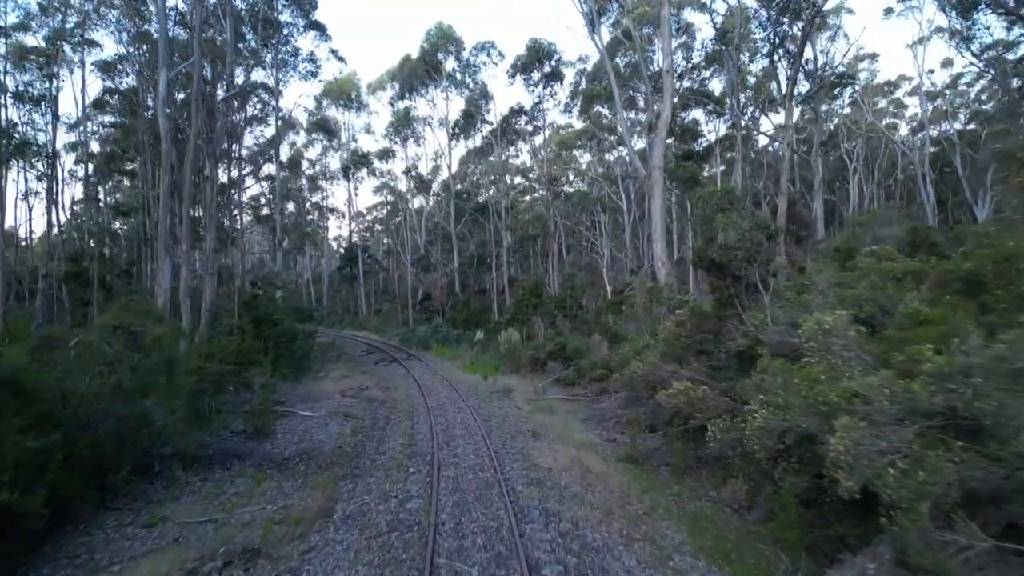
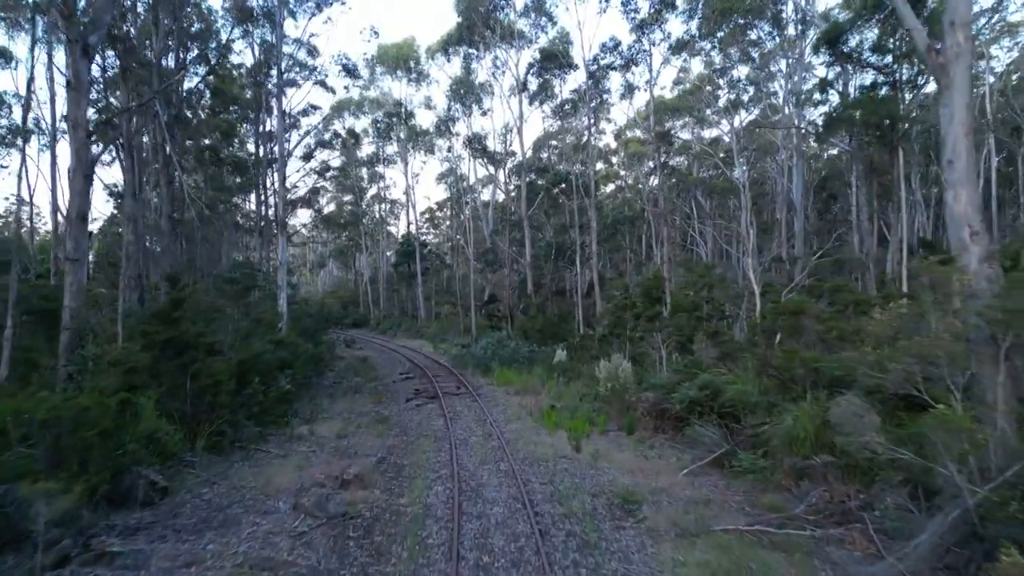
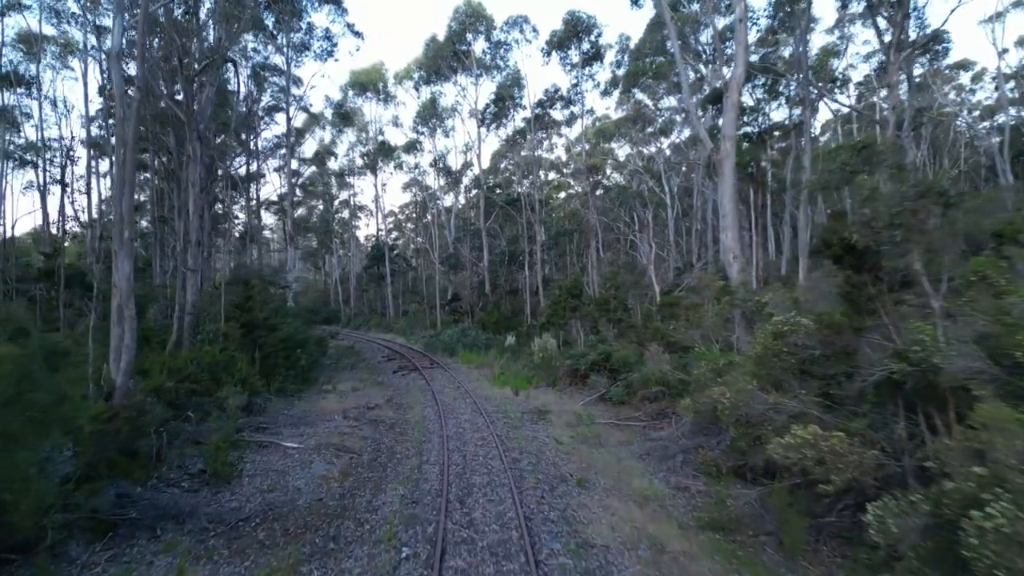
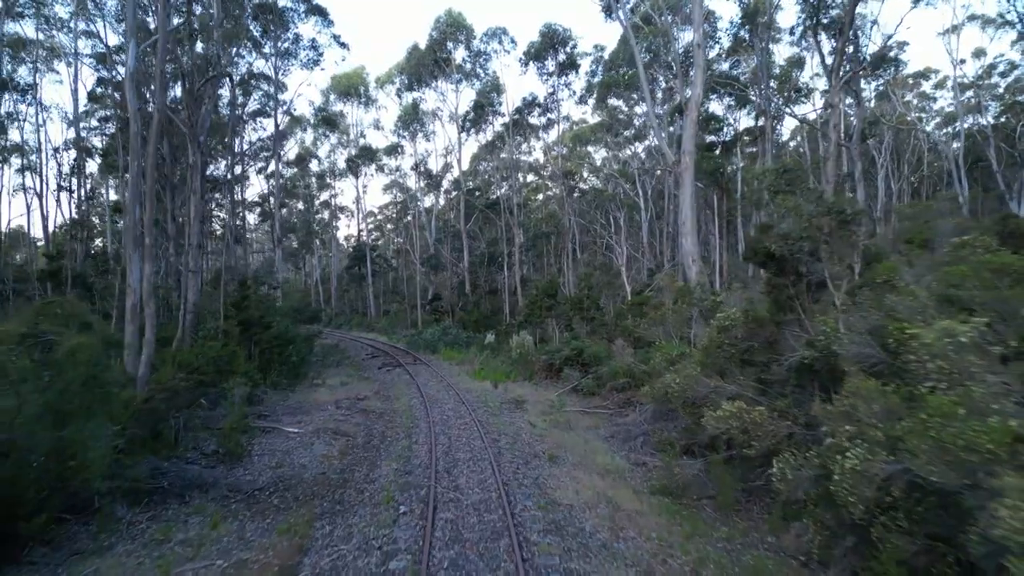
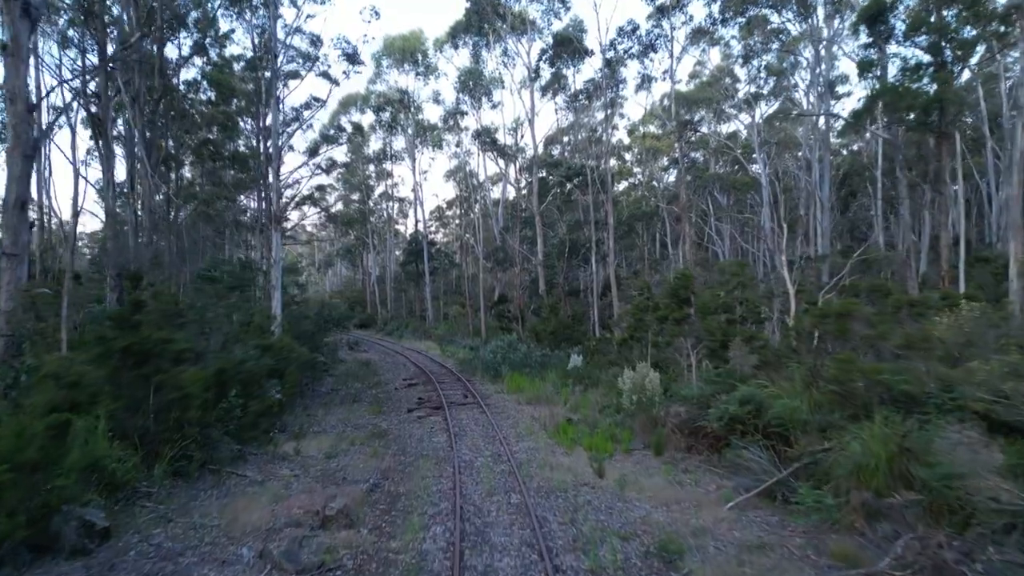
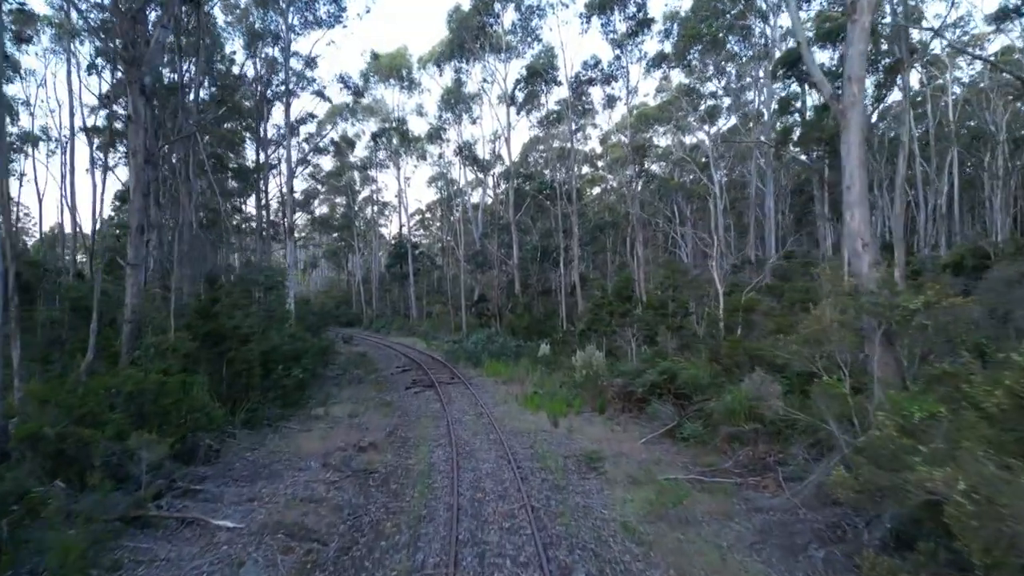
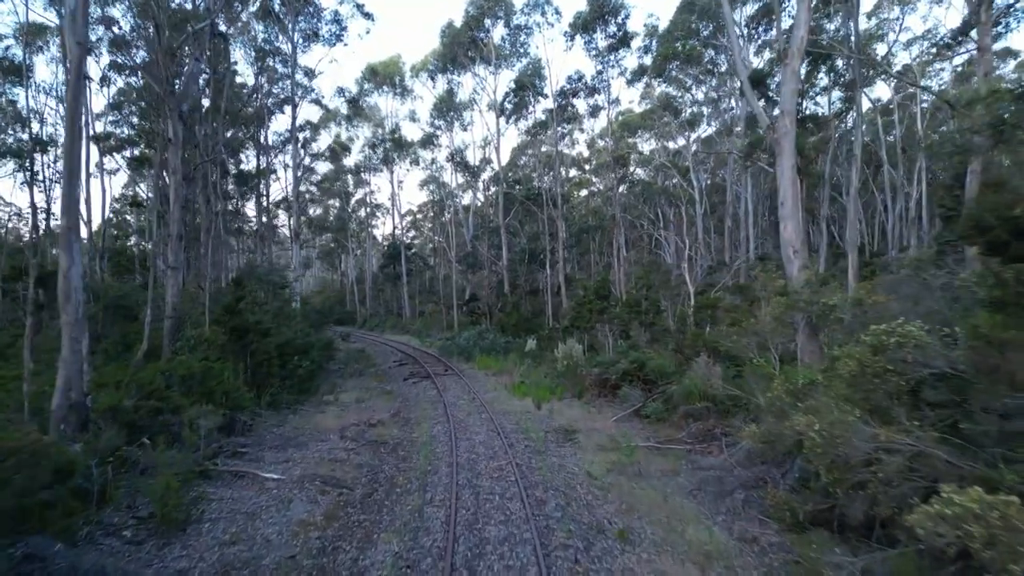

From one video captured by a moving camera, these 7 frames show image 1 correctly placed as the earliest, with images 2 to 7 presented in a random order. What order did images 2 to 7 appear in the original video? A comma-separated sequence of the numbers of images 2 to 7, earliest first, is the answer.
4, 3, 7, 6, 2, 5
